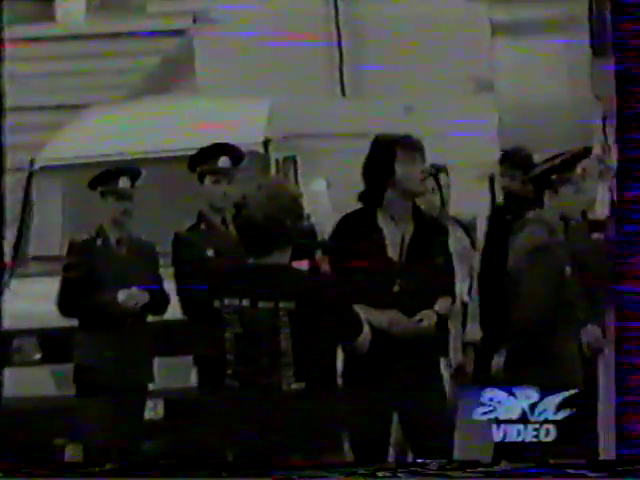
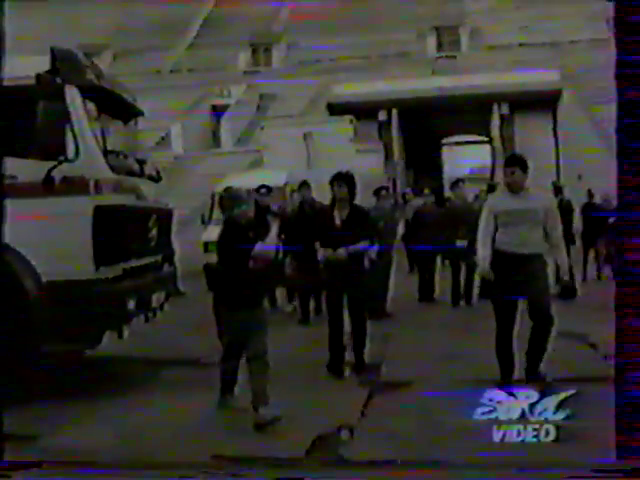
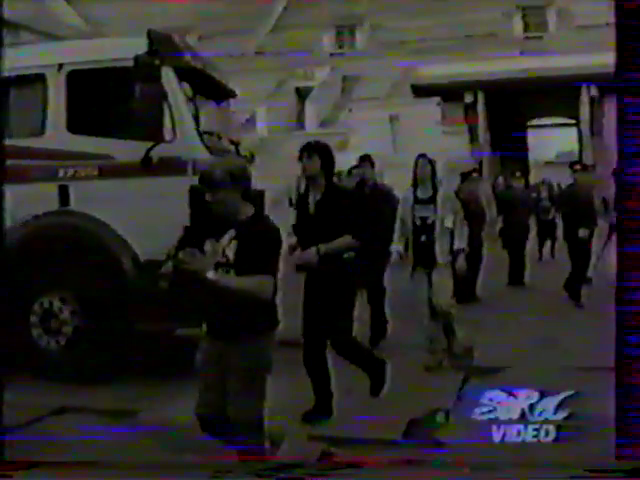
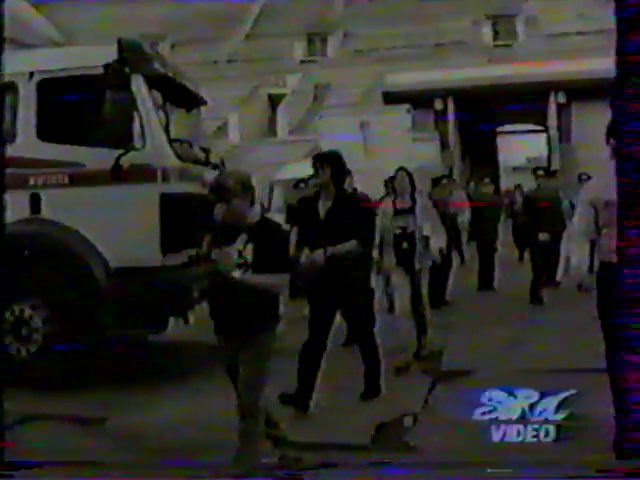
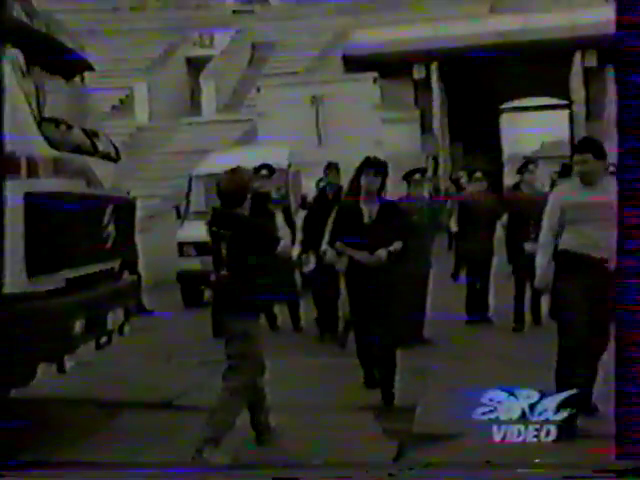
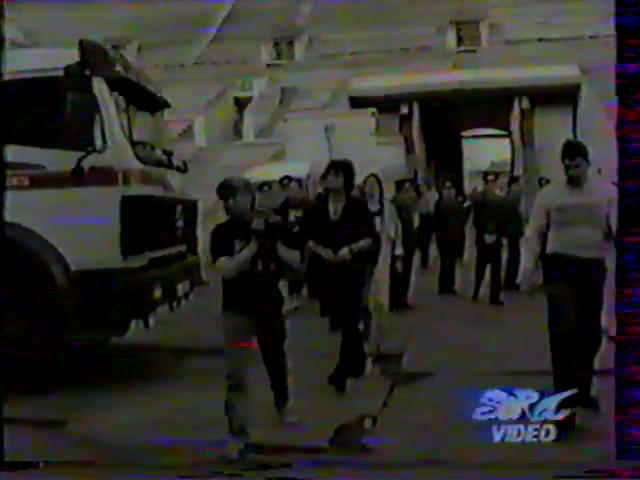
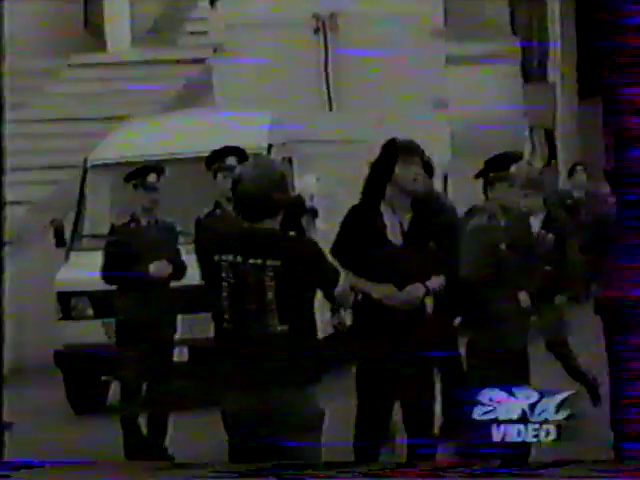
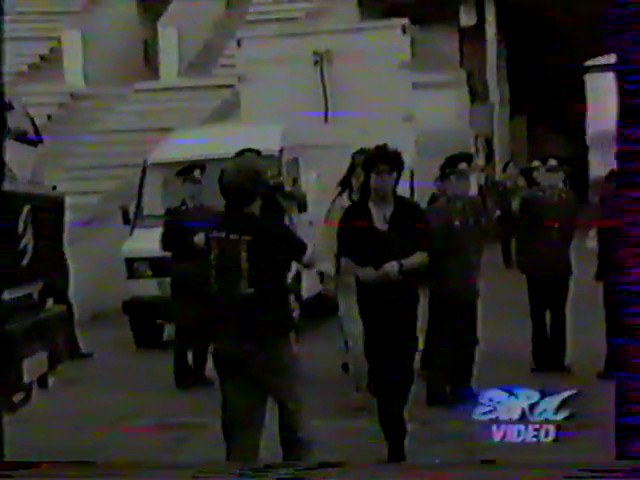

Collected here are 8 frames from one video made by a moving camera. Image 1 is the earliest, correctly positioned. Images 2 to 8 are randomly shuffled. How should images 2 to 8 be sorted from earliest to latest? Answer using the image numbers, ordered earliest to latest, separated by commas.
7, 8, 5, 2, 6, 4, 3
